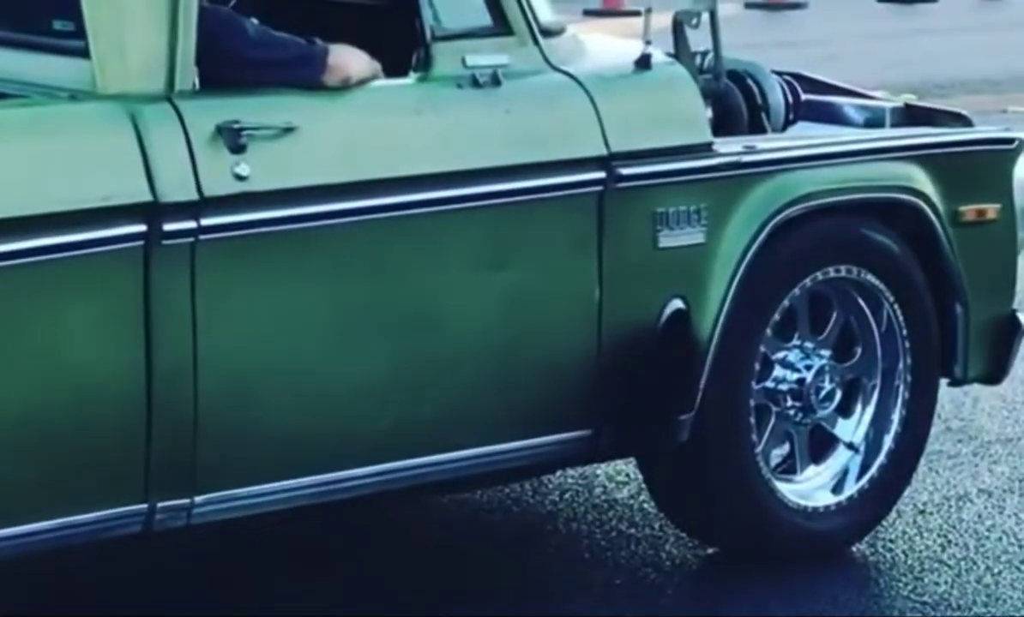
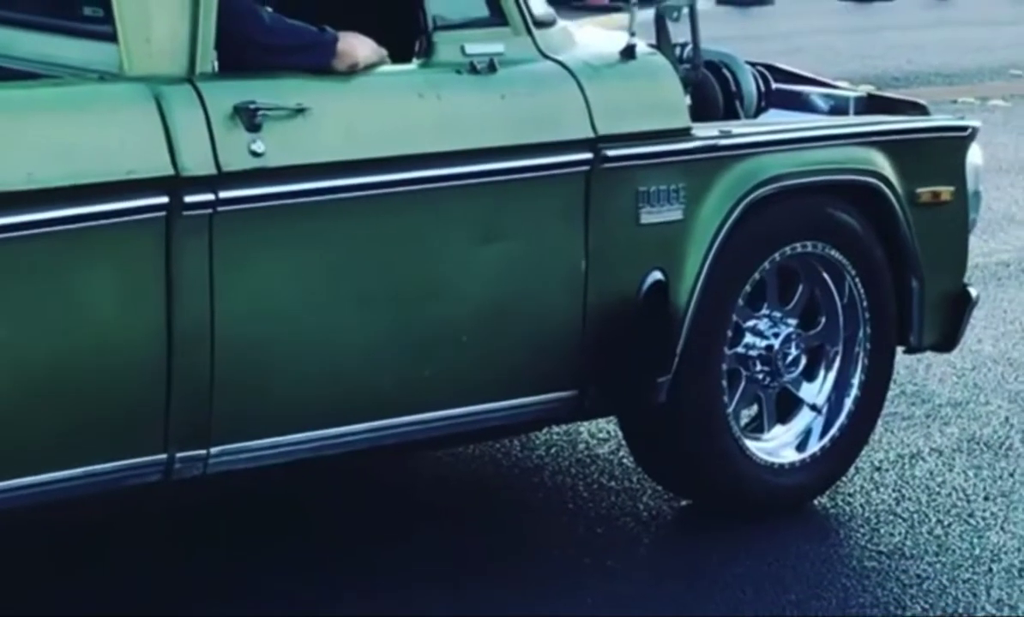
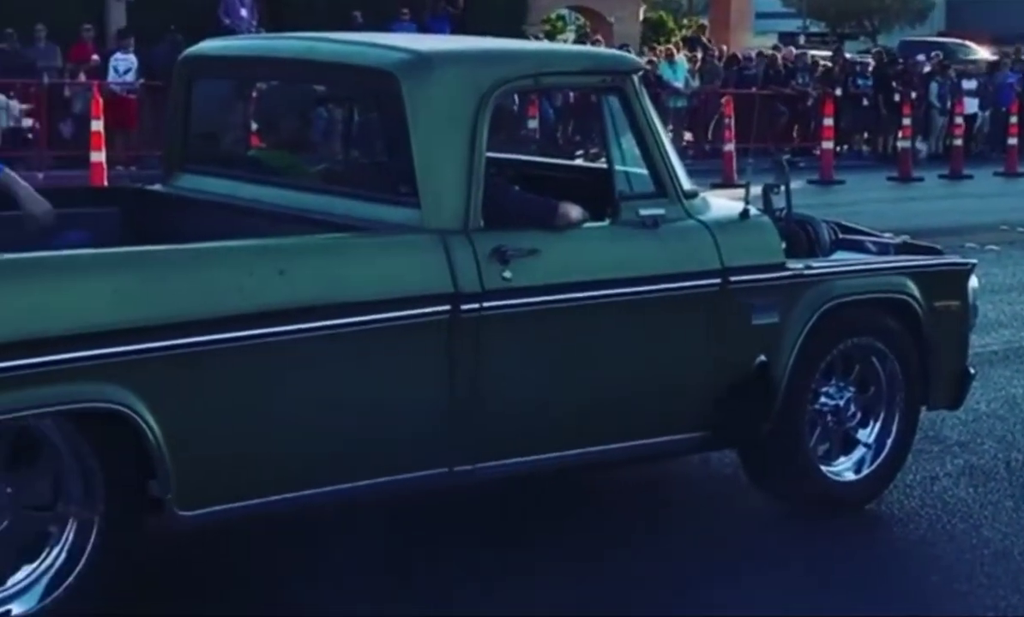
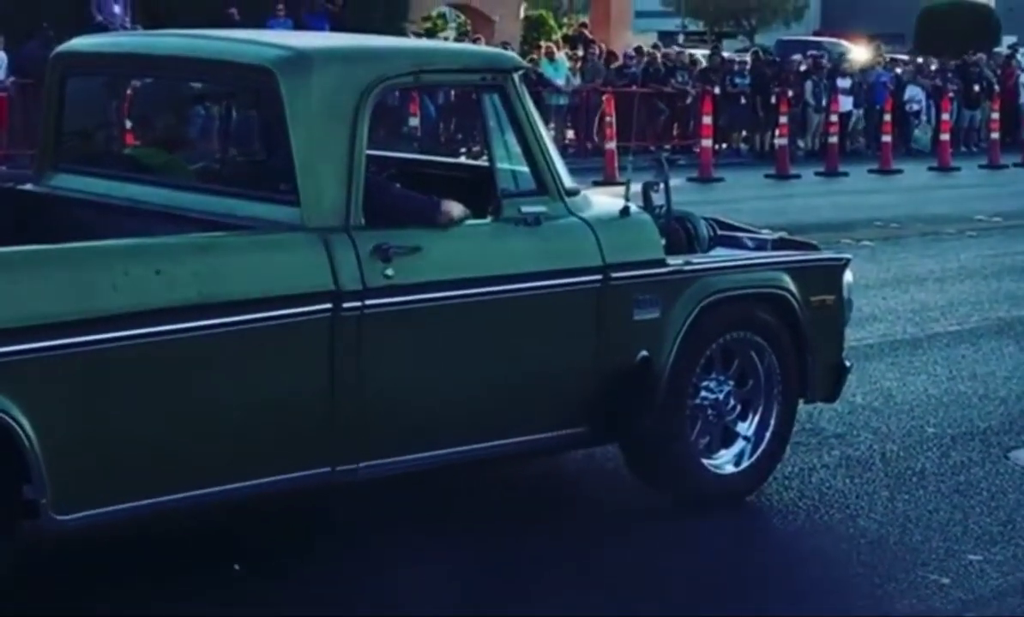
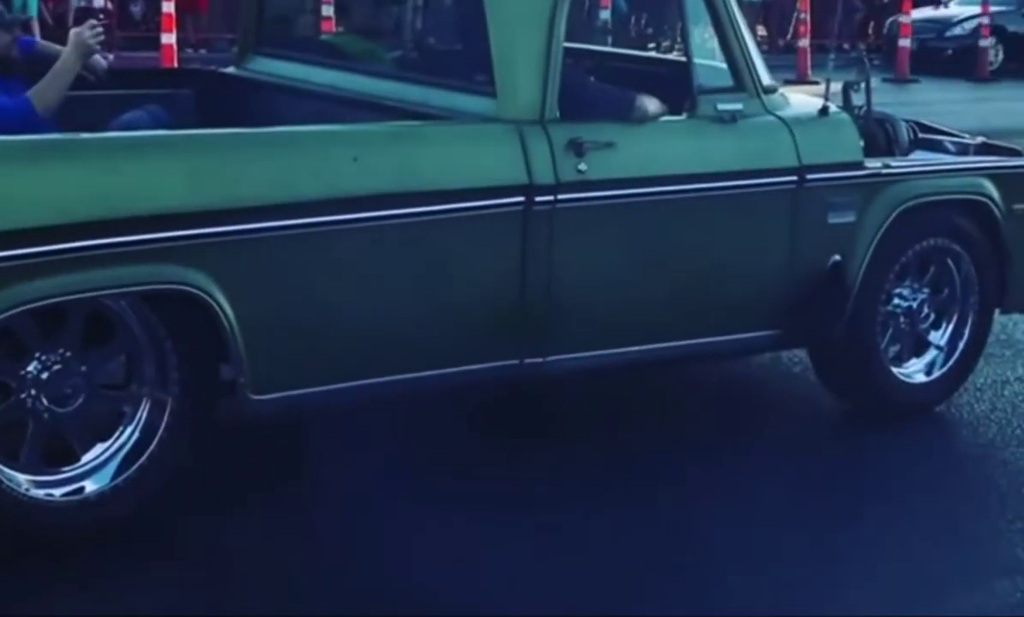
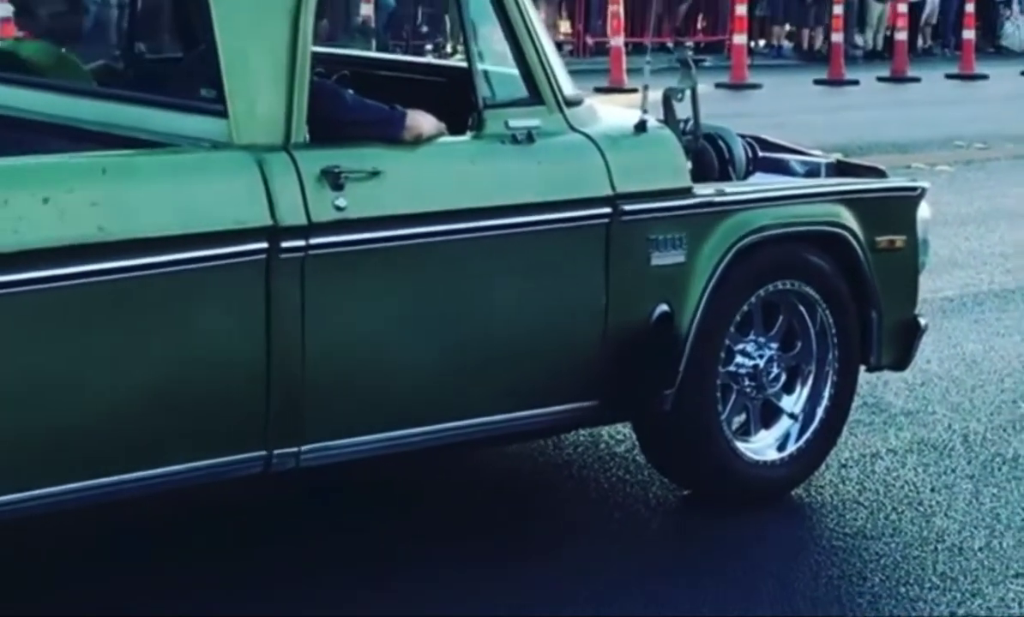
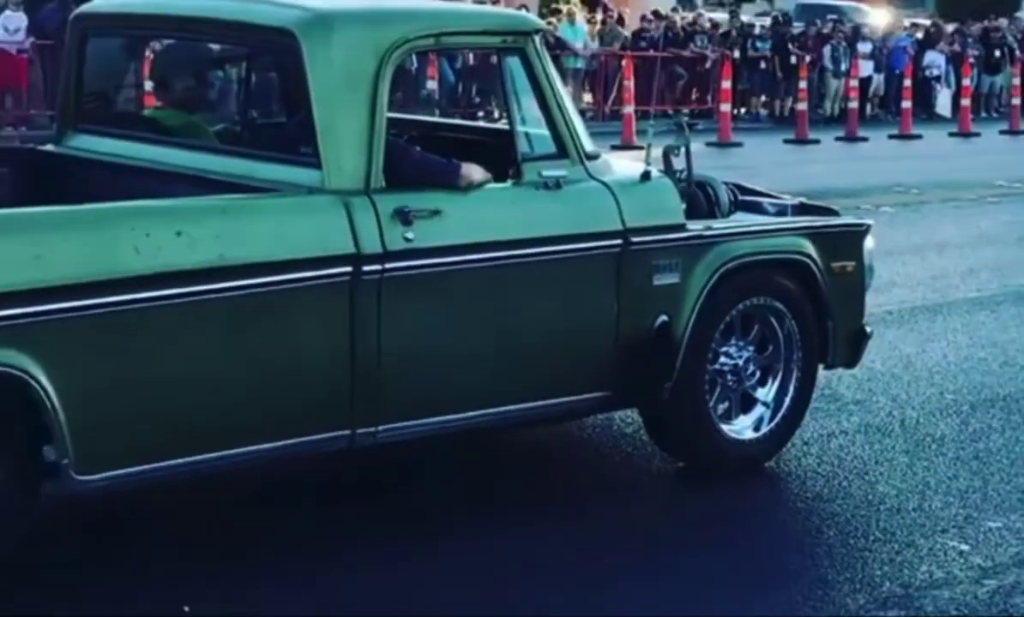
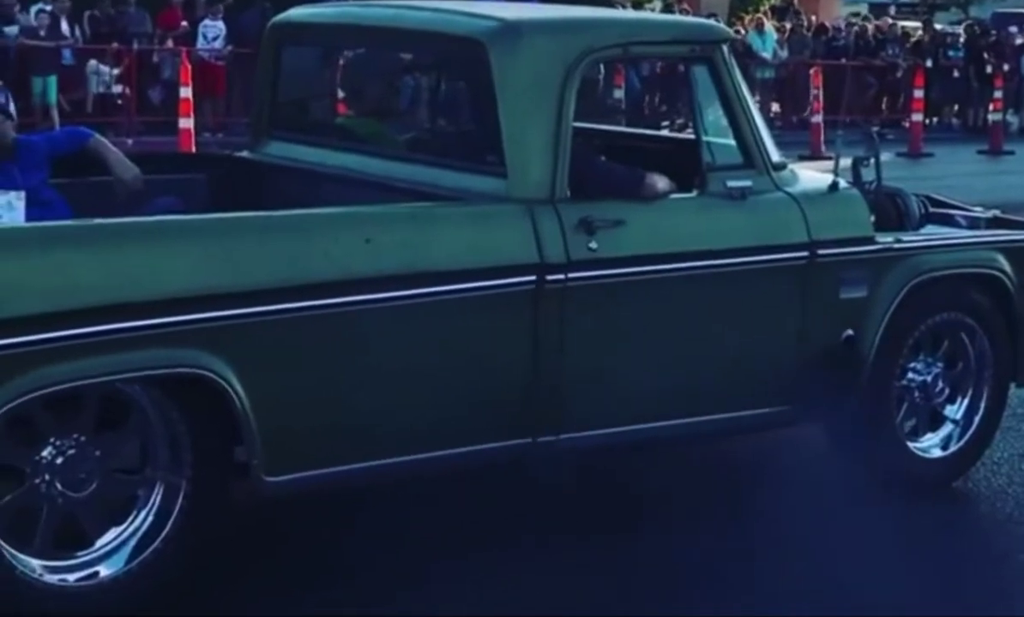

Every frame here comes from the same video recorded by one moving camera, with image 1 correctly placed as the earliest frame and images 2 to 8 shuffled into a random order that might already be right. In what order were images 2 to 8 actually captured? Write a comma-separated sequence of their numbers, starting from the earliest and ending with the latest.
2, 6, 7, 4, 3, 8, 5
